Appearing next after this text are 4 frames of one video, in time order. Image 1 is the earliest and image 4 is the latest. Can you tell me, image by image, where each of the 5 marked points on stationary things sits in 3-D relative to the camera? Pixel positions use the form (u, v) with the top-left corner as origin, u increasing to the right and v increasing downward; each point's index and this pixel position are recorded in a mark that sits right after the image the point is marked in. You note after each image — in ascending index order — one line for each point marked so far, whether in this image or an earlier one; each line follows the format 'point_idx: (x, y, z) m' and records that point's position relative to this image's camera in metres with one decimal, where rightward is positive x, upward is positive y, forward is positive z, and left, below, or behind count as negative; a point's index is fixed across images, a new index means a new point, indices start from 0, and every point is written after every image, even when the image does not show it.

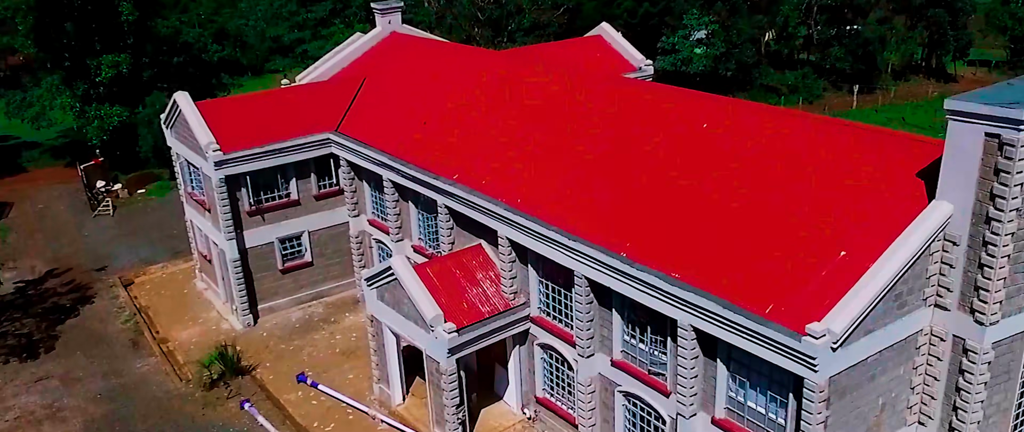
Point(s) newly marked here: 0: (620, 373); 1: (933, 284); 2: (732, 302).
0: (+2.3, -3.3, +18.2) m
1: (+7.2, -1.2, +14.6) m
2: (+3.8, -1.4, +14.7) m
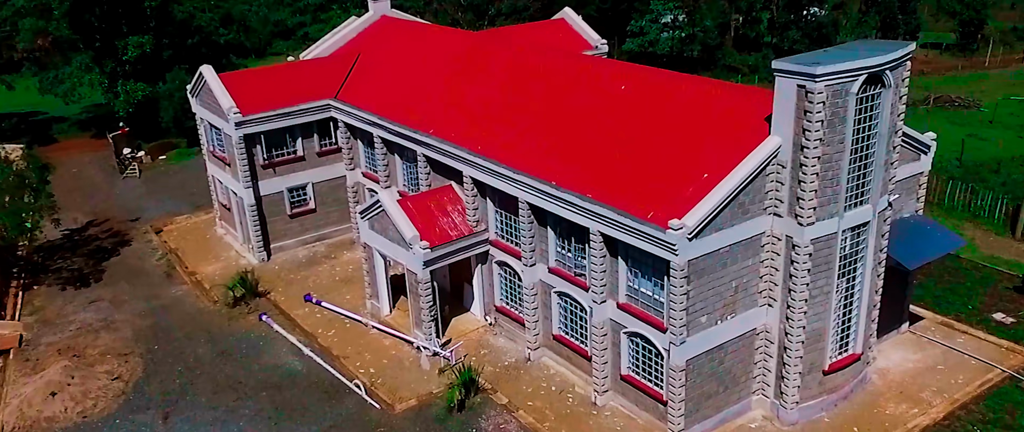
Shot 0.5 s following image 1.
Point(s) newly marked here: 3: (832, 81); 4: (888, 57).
0: (+1.2, -1.7, +23.8) m
1: (+6.1, +0.4, +20.1) m
2: (+2.6, +0.2, +20.3) m
3: (+6.9, +2.9, +18.3) m
4: (+8.4, +3.6, +19.1) m
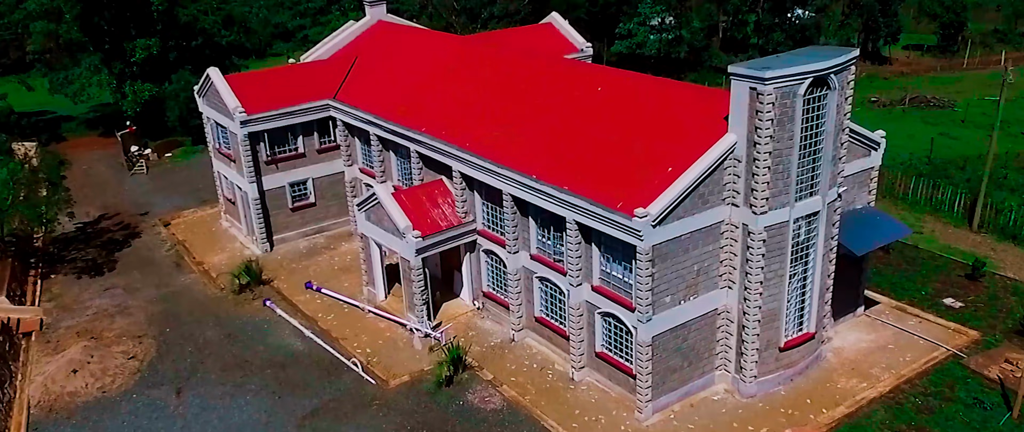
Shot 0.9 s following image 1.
0: (+0.7, -1.4, +25.9) m
1: (+5.6, +0.7, +22.3) m
2: (+2.2, +0.4, +22.4) m
3: (+6.4, +3.2, +20.5) m
4: (+8.0, +3.8, +21.3) m
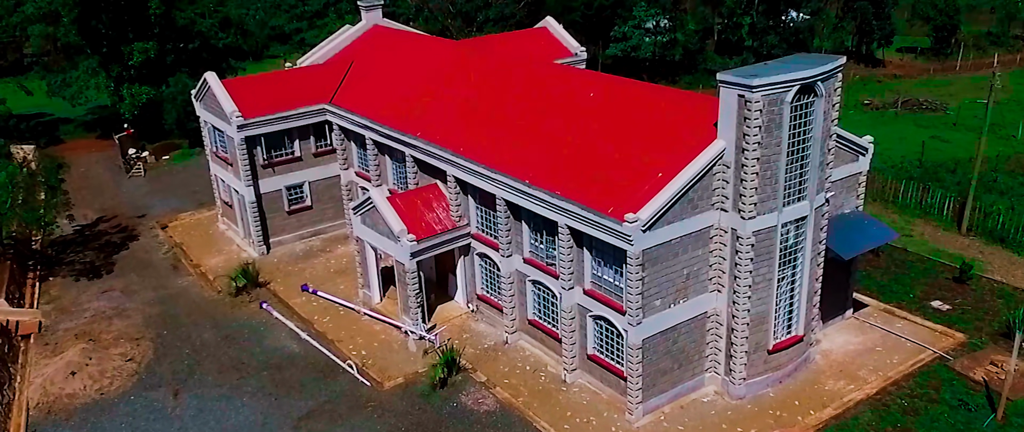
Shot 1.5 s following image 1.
0: (+0.5, -1.5, +26.3) m
1: (+5.5, +0.6, +22.7) m
2: (+2.0, +0.3, +22.8) m
3: (+6.2, +3.0, +20.8) m
4: (+7.8, +3.7, +21.7) m
